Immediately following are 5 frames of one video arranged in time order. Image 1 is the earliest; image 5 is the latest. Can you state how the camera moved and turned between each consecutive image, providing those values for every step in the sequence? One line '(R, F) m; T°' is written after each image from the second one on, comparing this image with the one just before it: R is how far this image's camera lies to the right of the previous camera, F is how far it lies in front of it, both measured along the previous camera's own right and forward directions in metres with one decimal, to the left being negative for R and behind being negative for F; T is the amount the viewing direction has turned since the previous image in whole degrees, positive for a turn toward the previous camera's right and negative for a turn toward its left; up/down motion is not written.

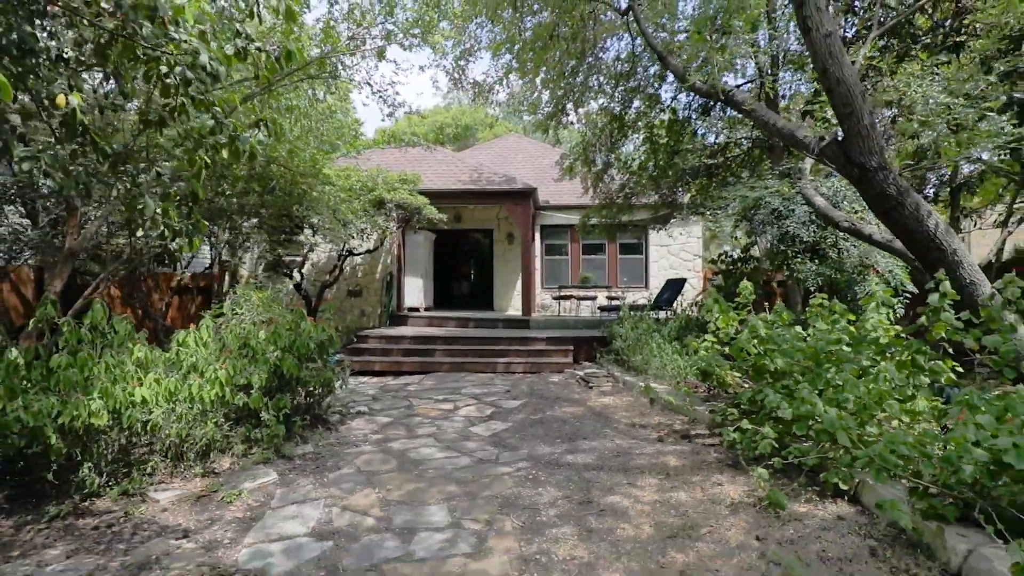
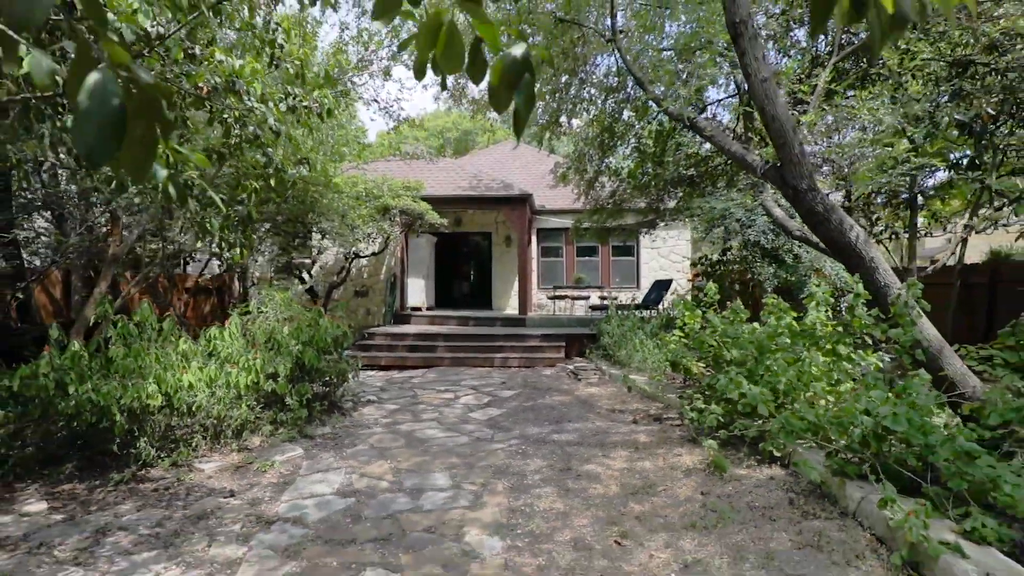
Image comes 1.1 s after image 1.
(0.0, -0.6) m; 0°
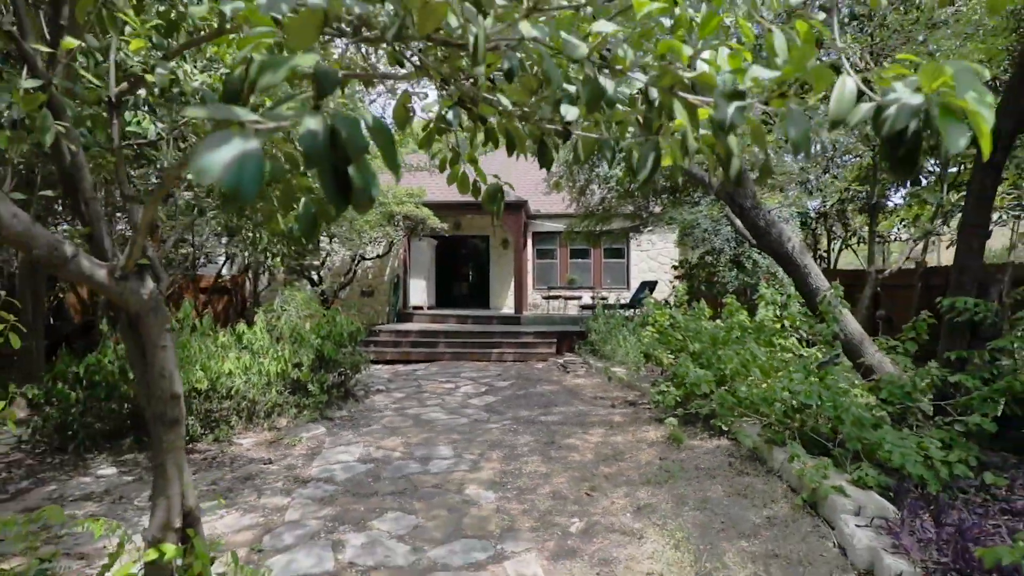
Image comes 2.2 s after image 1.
(0.0, -0.7) m; 0°
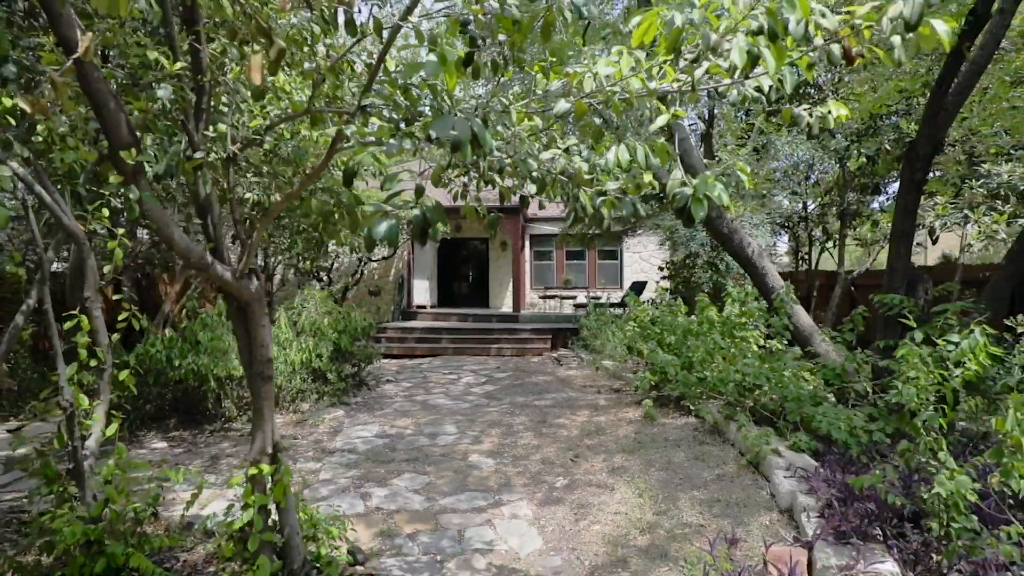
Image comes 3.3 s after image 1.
(0.0, -0.6) m; 0°
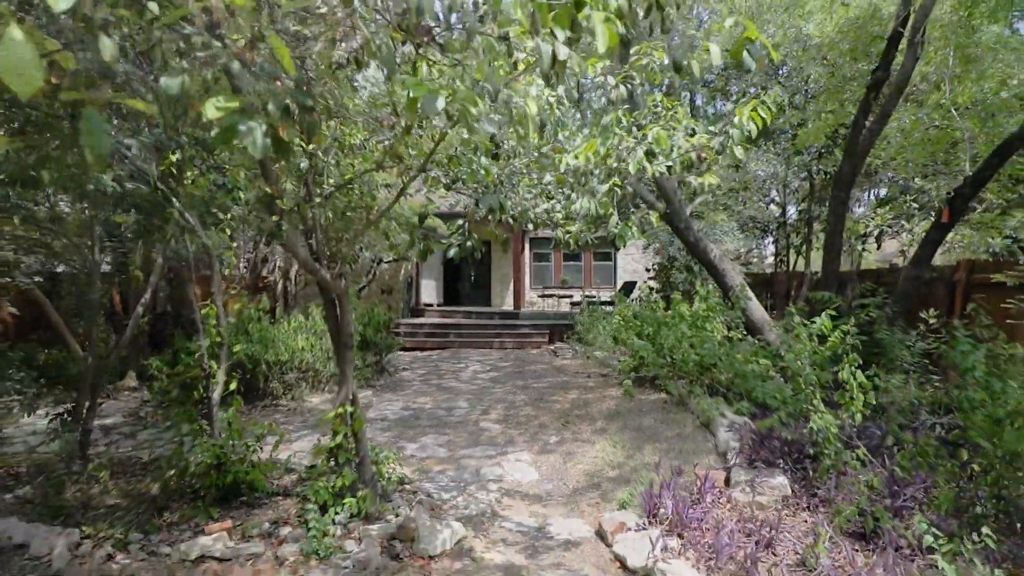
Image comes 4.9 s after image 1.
(0.0, -0.9) m; 0°
